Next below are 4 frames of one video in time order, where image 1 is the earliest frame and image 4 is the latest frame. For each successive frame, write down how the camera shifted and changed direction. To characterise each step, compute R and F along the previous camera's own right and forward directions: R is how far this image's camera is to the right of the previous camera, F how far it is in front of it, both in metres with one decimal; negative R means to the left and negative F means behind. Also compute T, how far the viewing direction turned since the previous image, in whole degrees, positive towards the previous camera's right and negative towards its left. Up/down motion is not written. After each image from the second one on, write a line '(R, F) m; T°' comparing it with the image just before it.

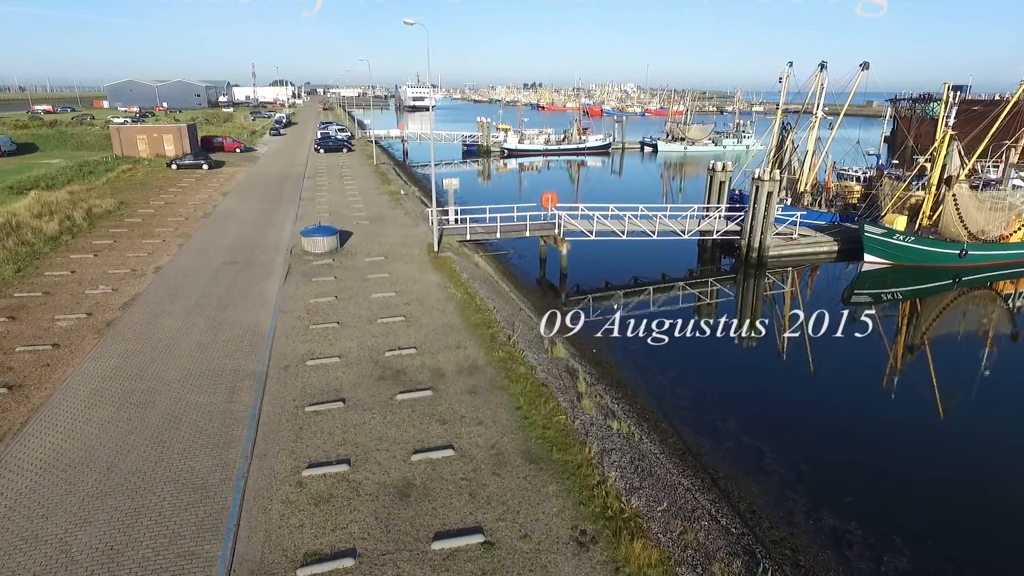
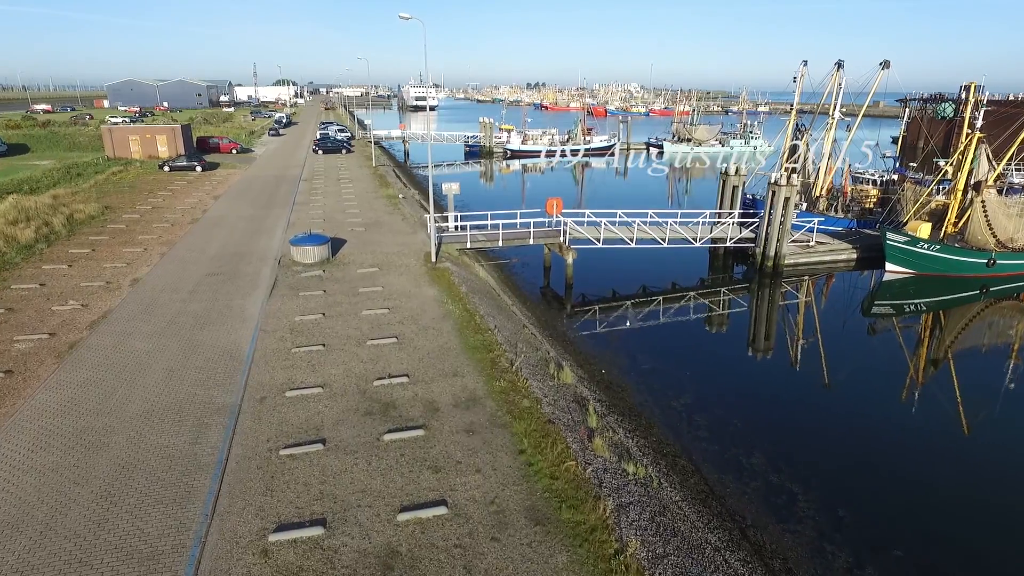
(0.0, +1.0) m; 0°
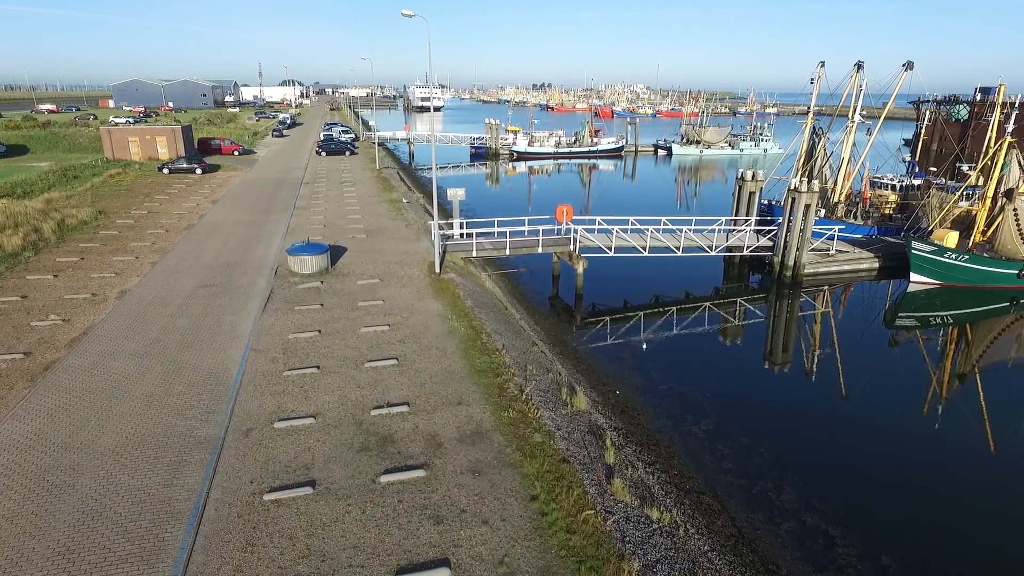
(-0.1, +0.8) m; 0°
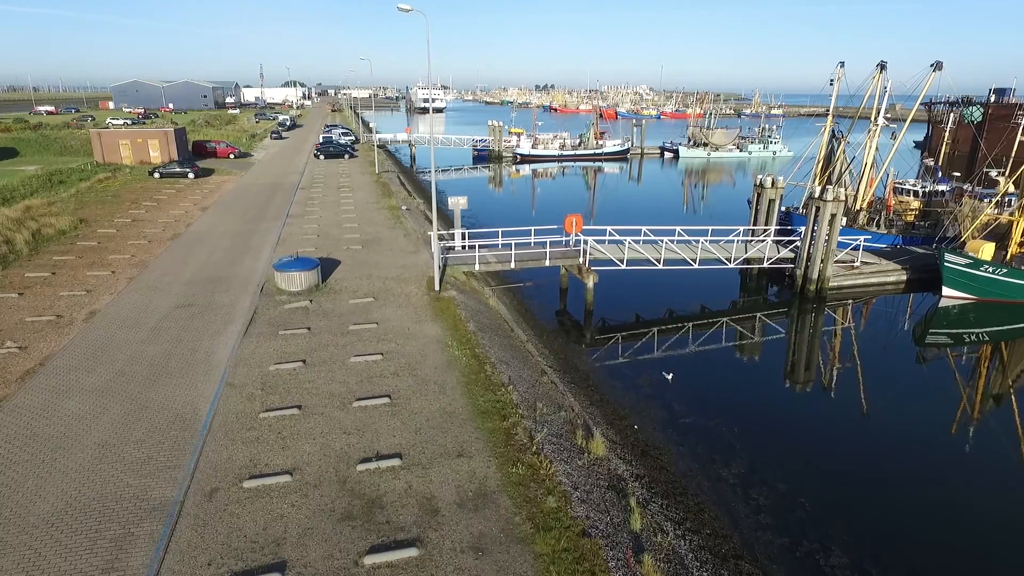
(-0.1, +1.2) m; 0°
